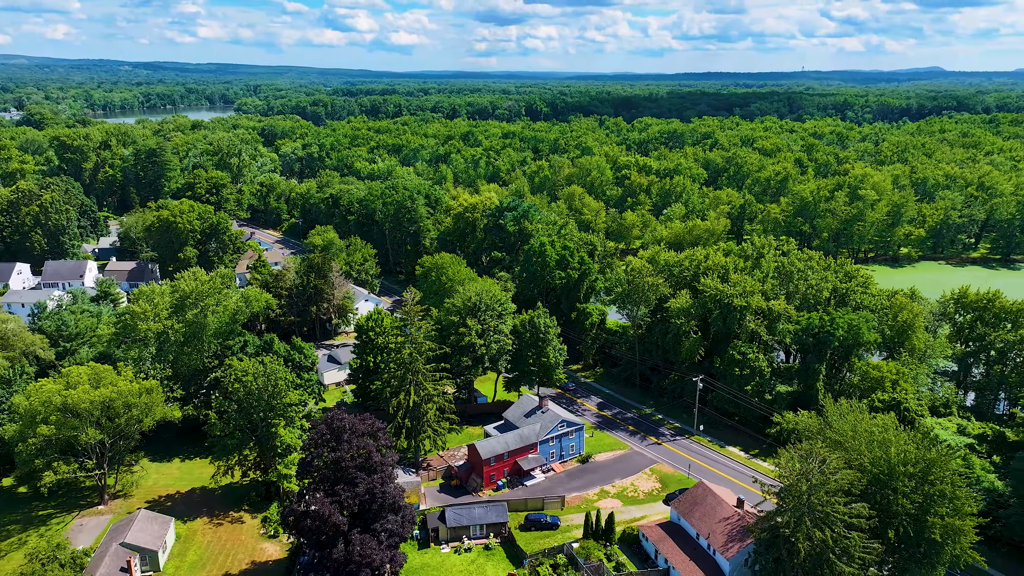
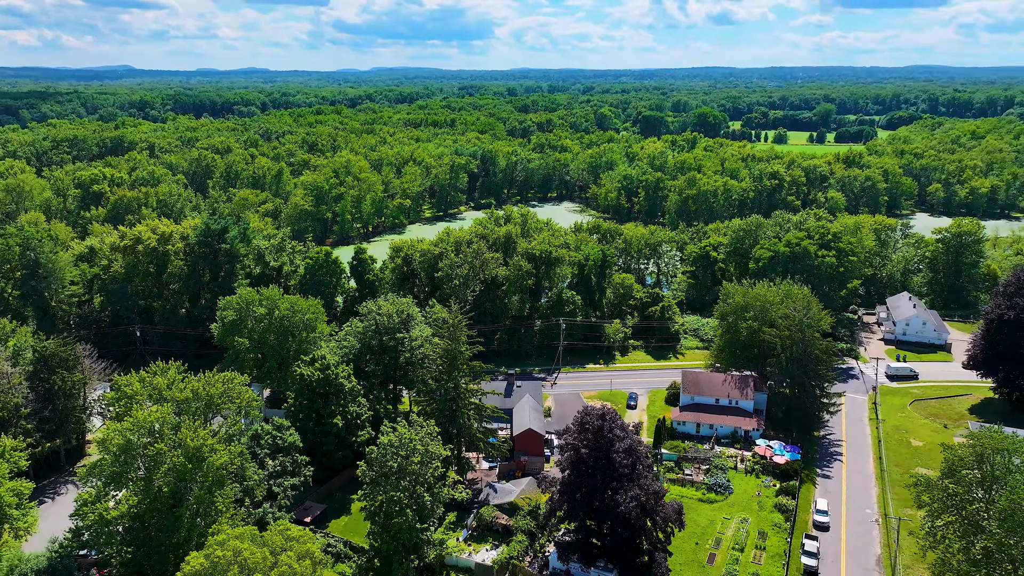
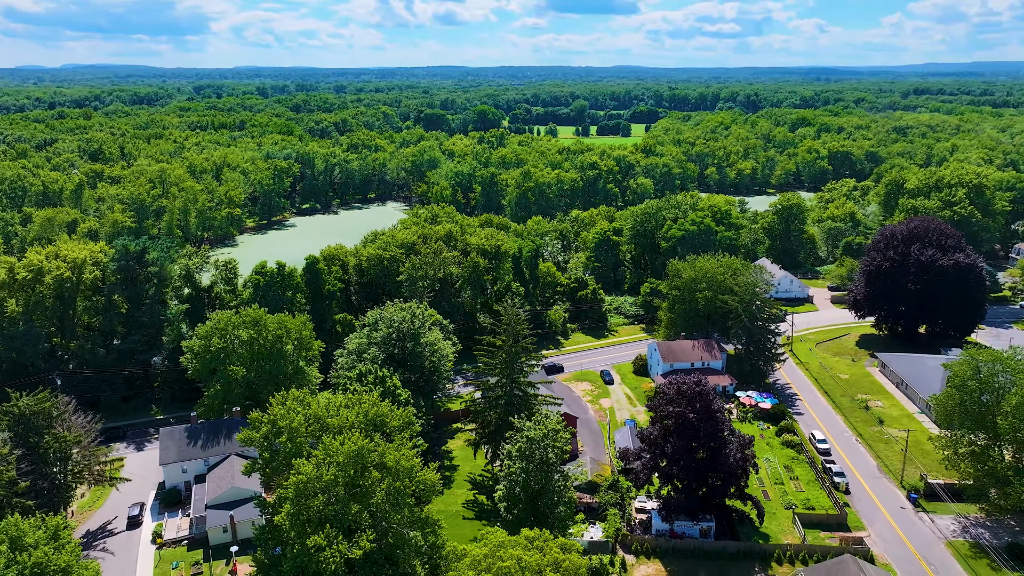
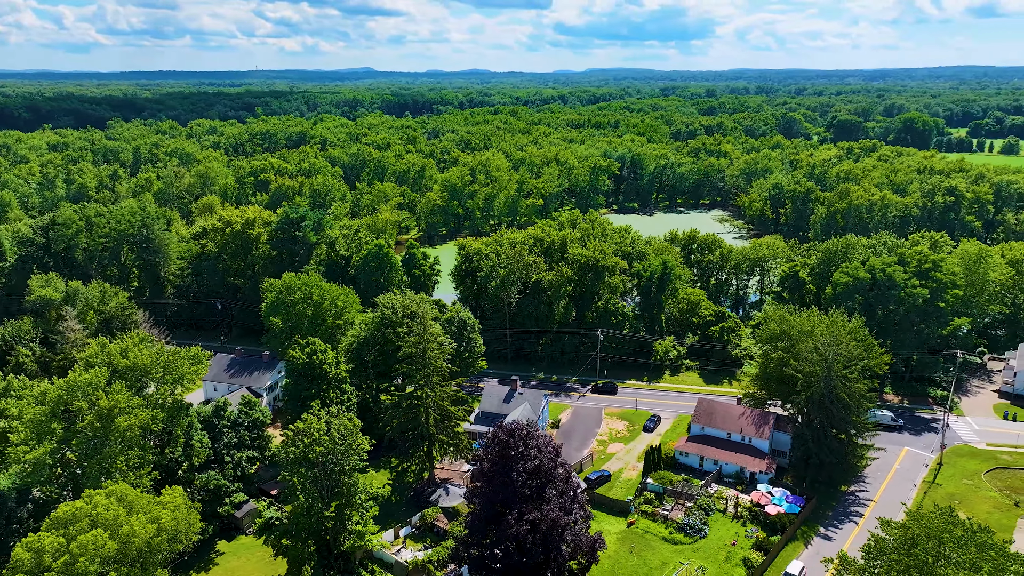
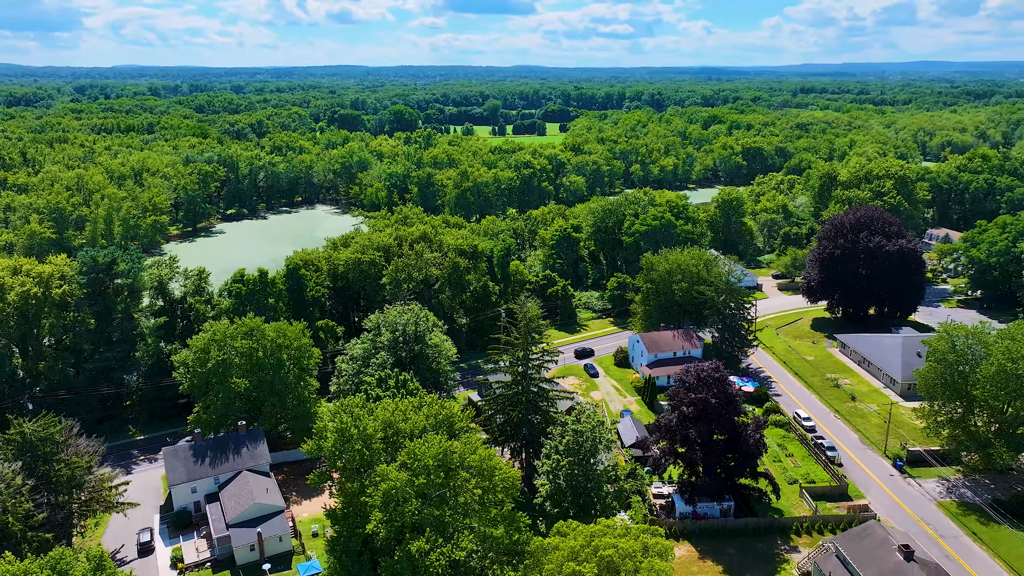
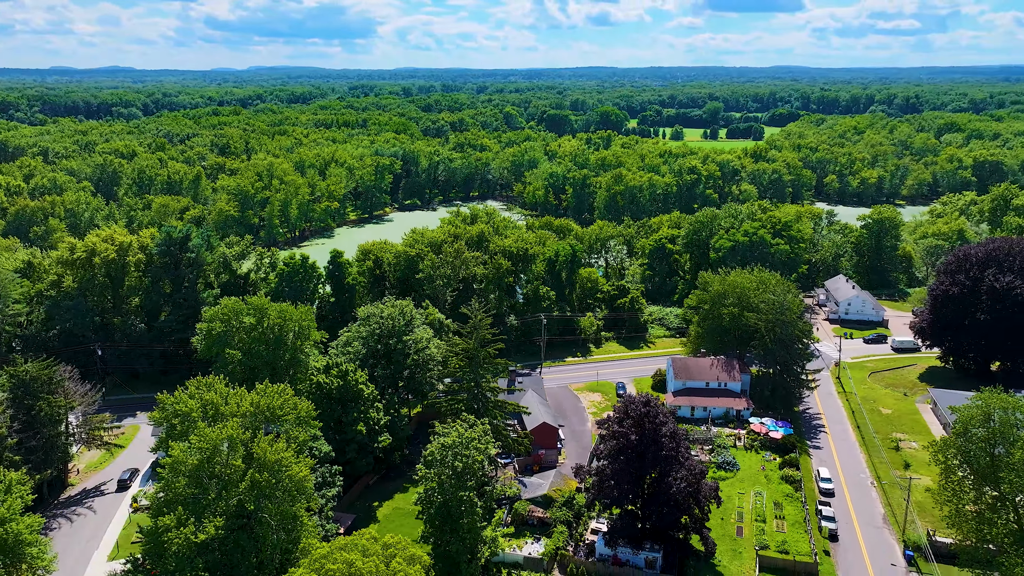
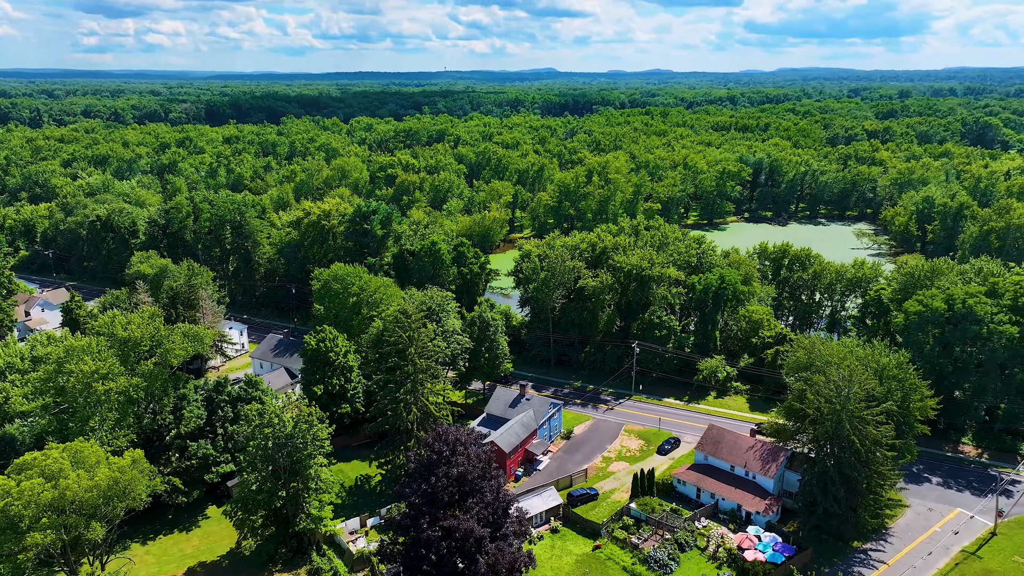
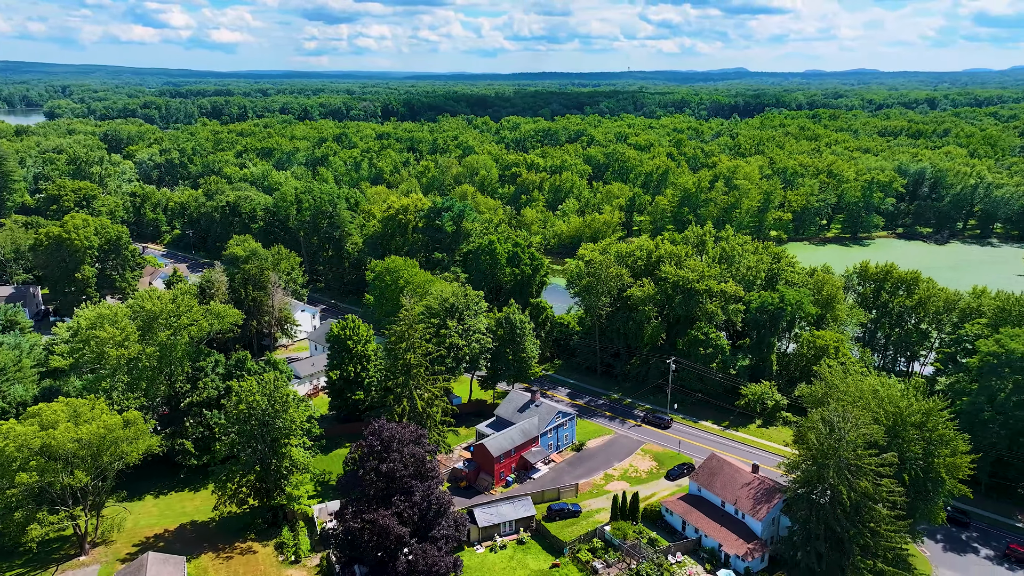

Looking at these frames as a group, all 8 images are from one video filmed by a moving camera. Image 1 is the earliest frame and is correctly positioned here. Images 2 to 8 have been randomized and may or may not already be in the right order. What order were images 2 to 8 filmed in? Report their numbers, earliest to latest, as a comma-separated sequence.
8, 7, 4, 2, 6, 3, 5
